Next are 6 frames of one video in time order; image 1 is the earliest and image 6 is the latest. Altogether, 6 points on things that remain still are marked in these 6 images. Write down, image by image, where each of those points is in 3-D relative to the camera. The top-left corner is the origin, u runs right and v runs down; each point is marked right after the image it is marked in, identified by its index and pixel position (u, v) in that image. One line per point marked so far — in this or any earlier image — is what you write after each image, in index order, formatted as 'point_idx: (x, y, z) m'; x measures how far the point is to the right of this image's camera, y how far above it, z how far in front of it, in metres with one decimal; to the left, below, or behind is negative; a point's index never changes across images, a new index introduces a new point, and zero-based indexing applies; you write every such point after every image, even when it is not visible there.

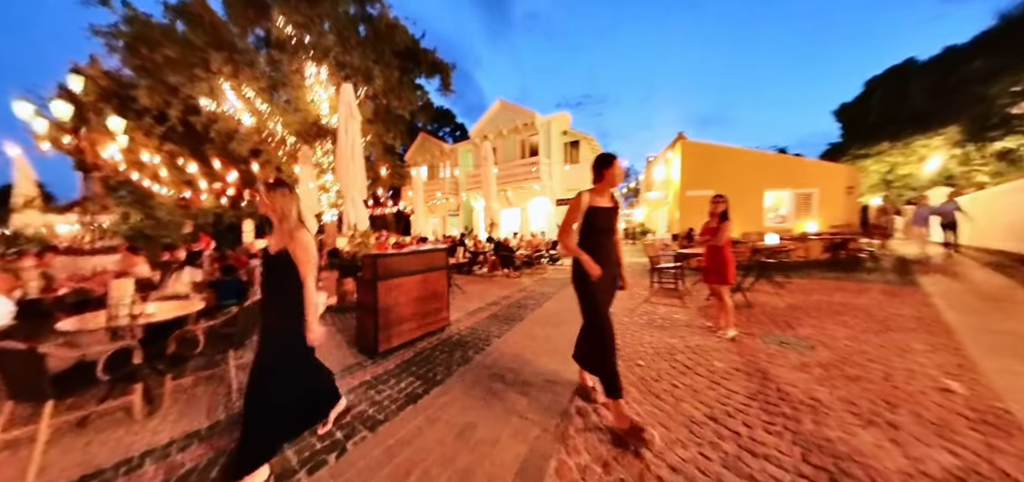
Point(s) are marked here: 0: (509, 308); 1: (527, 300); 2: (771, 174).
0: (-0.1, -1.6, +6.7) m
1: (+0.4, -1.6, +7.5) m
2: (+10.2, +2.7, +11.0) m
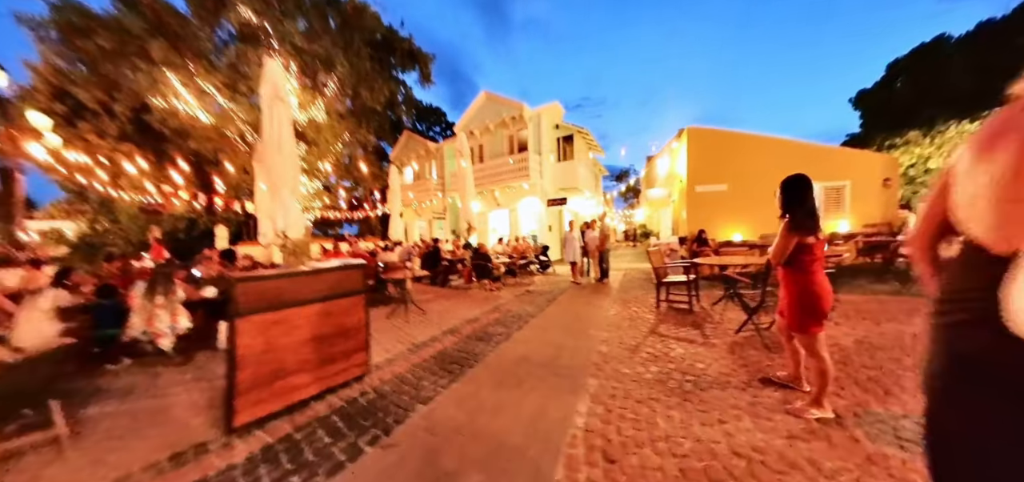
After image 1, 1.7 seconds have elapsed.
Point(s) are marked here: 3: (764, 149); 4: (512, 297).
0: (-0.8, -1.8, +4.9) m
1: (-0.4, -1.7, +5.7) m
2: (+9.4, +2.6, +9.2) m
3: (+8.4, +3.1, +9.2) m
4: (0.0, -1.7, +8.1) m
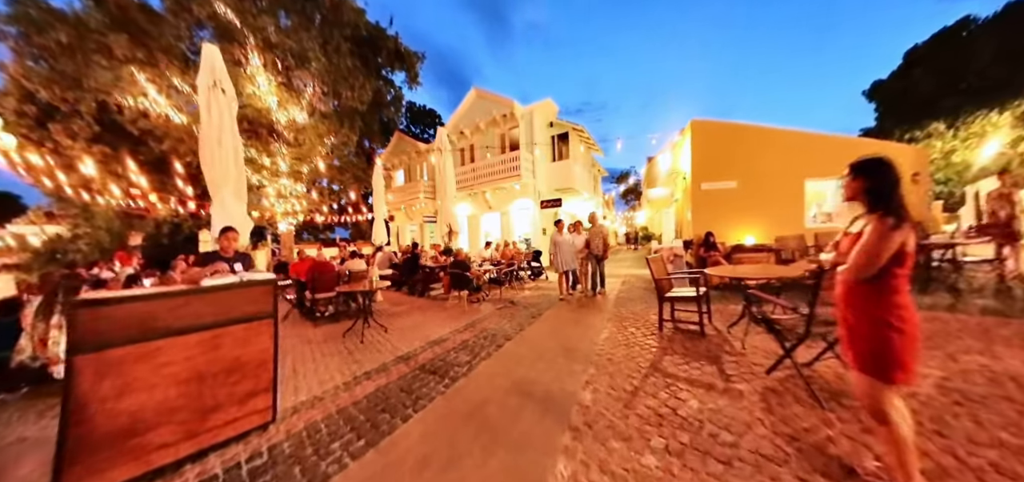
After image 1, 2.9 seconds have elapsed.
0: (-1.3, -1.9, +3.9) m
1: (-0.9, -1.8, +4.6) m
2: (+8.8, +2.5, +8.2) m
3: (+7.9, +3.0, +8.2) m
4: (-0.5, -1.8, +7.0) m
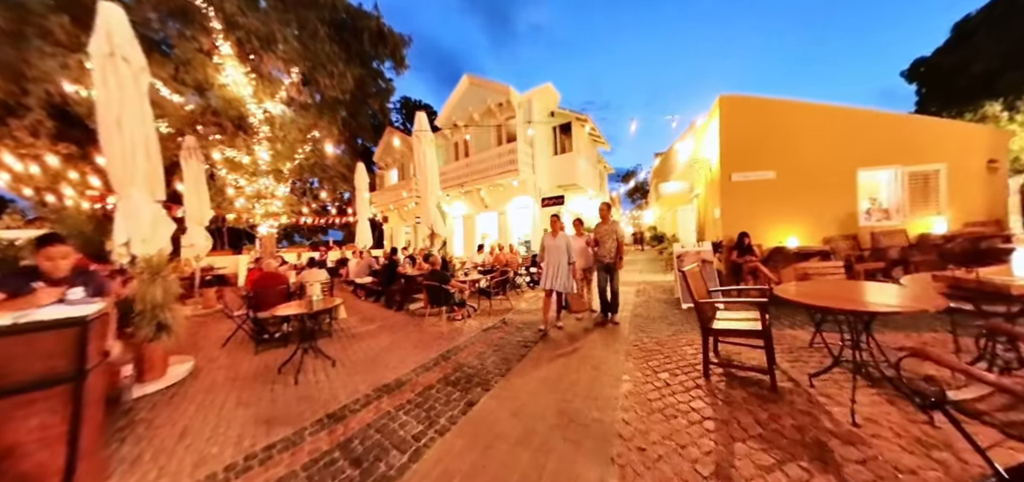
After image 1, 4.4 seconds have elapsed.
0: (-1.6, -2.0, +2.5) m
1: (-1.2, -1.9, +3.2) m
2: (+8.6, +2.5, +6.7) m
3: (+7.6, +2.9, +6.7) m
4: (-0.7, -1.9, +5.6) m
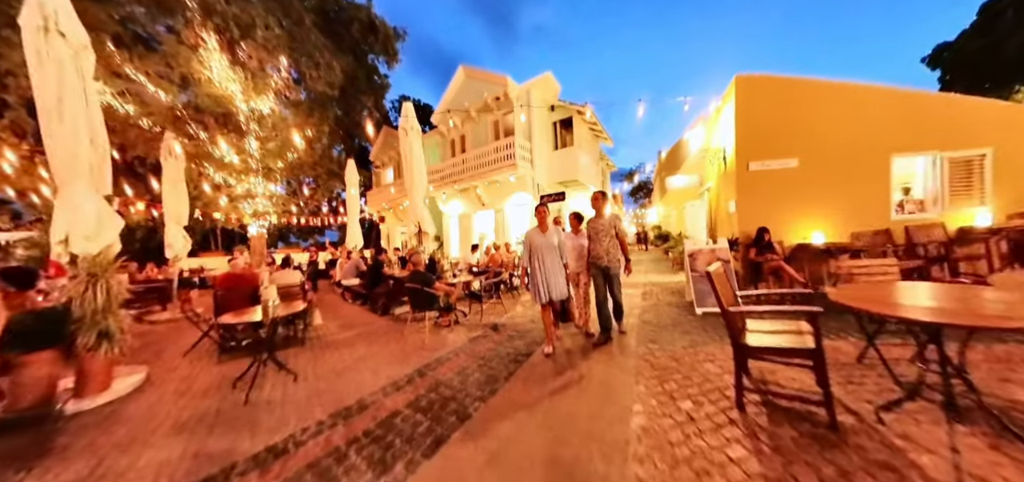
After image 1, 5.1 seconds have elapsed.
0: (-1.8, -2.0, +1.8) m
1: (-1.3, -1.9, +2.6) m
2: (+8.4, +2.6, +6.0) m
3: (+7.4, +3.0, +6.0) m
4: (-0.9, -1.9, +5.0) m
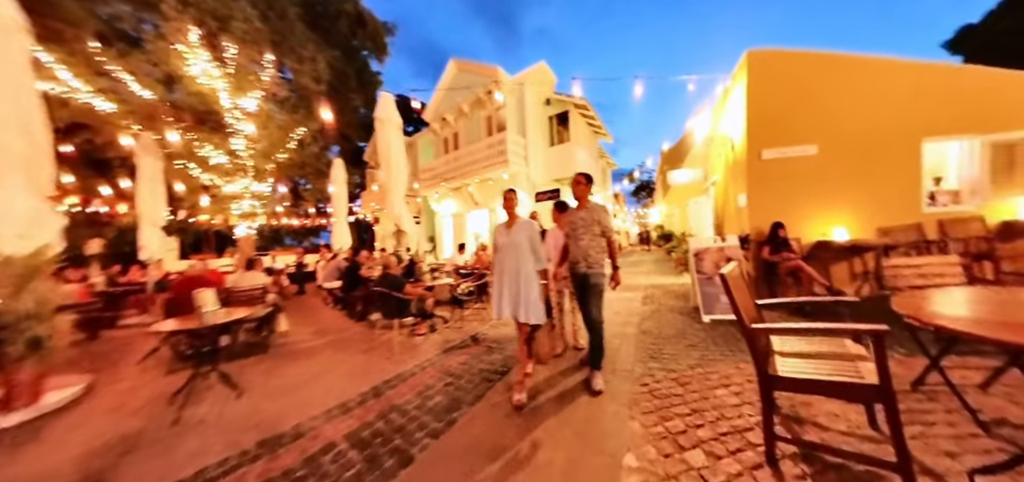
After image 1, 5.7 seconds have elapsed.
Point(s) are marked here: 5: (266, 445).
0: (-2.1, -1.9, +1.2) m
1: (-1.7, -1.9, +2.0) m
2: (+8.1, +2.7, +5.3) m
3: (+7.1, +3.1, +5.3) m
4: (-1.2, -1.9, +4.4) m
5: (-2.3, -2.0, +2.6) m
